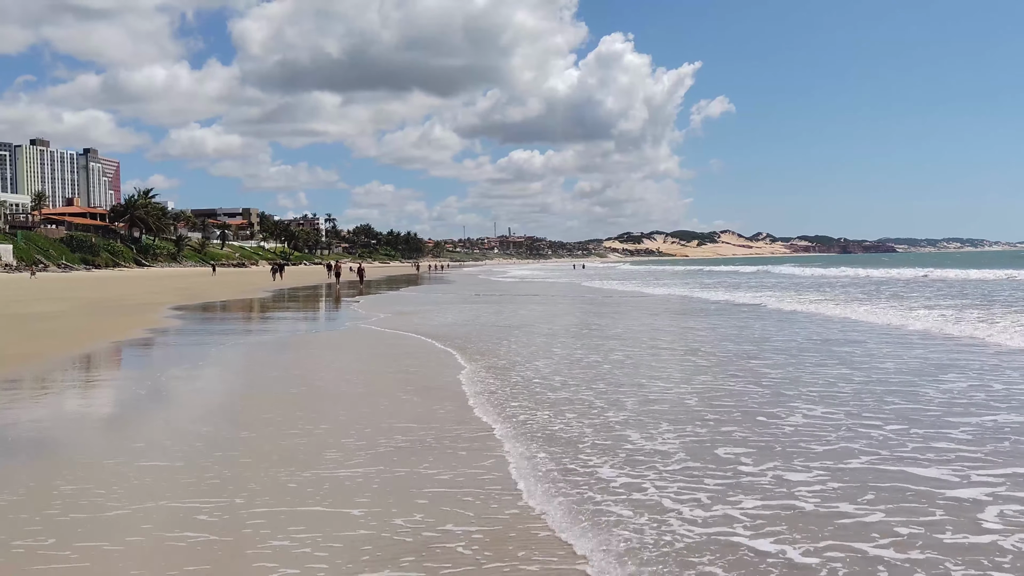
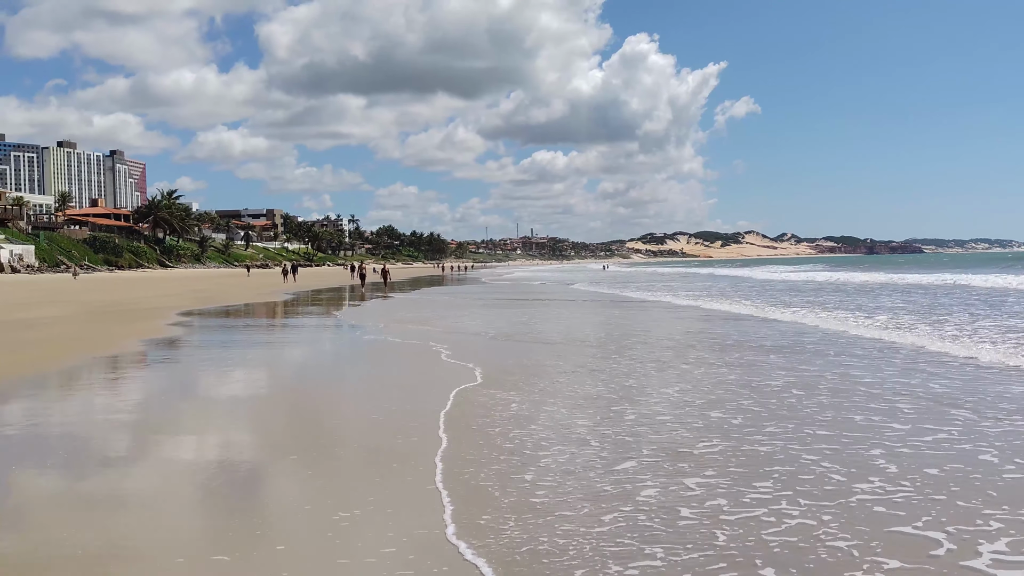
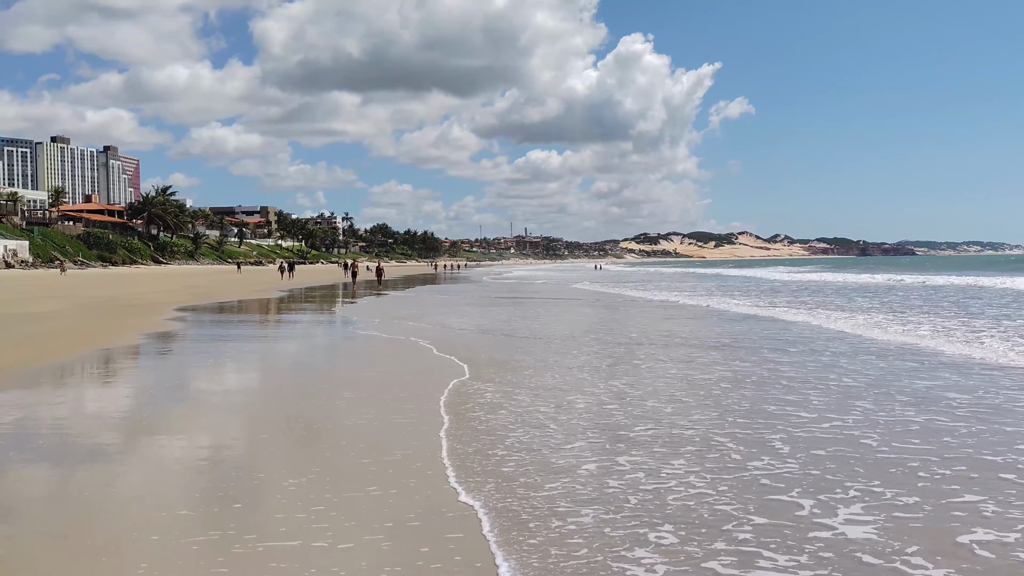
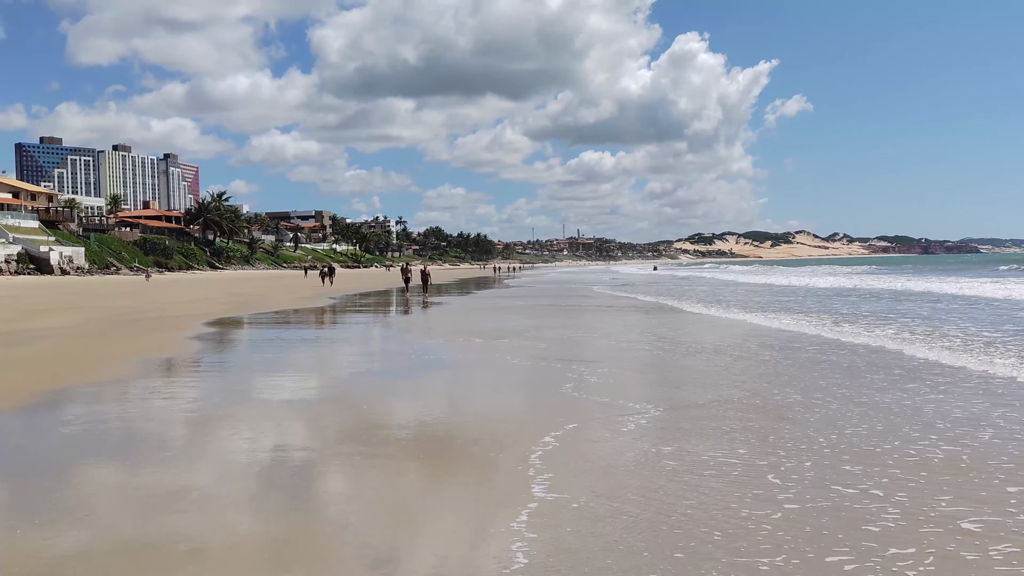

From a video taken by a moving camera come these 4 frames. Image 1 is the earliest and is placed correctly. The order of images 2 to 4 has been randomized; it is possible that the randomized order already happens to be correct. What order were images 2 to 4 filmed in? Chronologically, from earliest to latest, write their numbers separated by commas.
3, 2, 4
